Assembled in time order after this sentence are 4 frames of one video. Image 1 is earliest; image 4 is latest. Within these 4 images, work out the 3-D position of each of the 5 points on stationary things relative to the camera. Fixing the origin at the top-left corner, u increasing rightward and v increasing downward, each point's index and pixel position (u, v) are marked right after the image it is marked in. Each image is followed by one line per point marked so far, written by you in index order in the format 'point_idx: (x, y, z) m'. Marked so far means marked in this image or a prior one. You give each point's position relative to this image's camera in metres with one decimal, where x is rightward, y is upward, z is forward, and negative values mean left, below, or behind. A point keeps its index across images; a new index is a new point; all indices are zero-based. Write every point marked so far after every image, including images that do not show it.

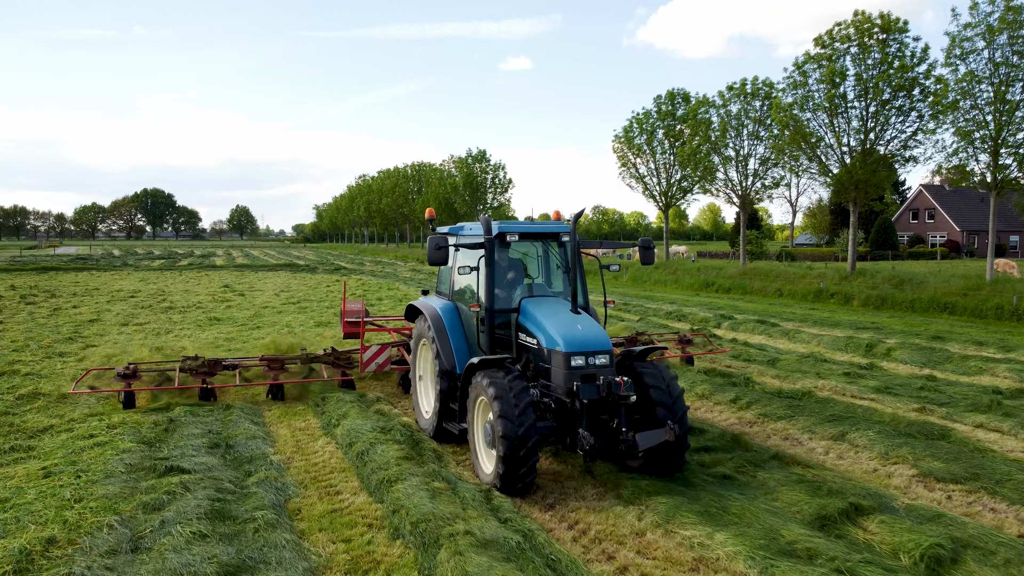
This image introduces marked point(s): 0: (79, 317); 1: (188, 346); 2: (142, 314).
0: (-9.2, -0.4, +13.7) m
1: (-5.7, -0.8, +11.1) m
2: (-8.3, -0.4, +14.4) m
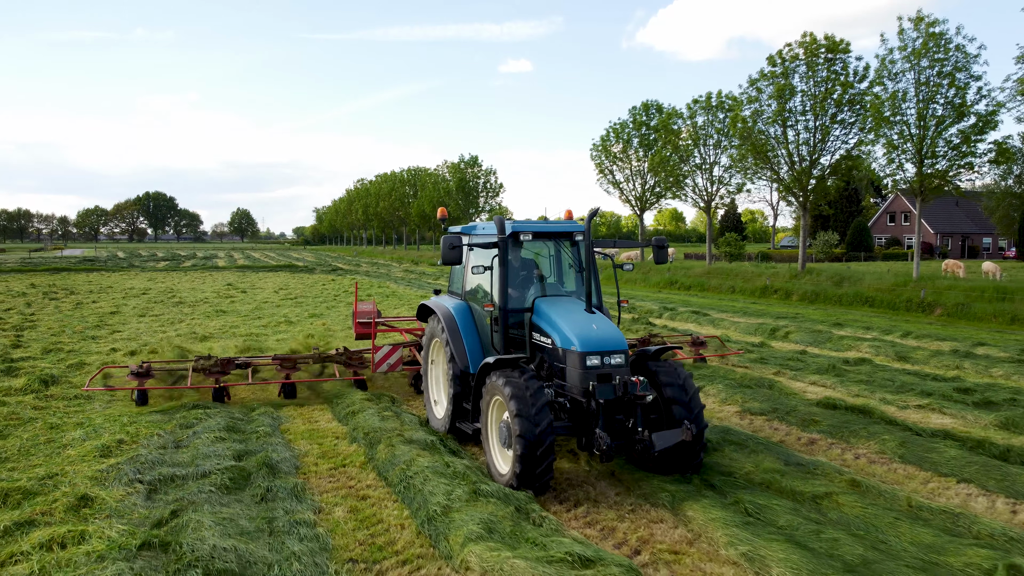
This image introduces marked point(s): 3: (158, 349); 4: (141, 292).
0: (-9.5, -0.4, +14.6) m
1: (-6.0, -0.7, +12.0) m
2: (-8.6, -0.4, +15.3) m
3: (-5.7, -0.8, +10.2) m
4: (-10.8, -0.1, +18.6) m
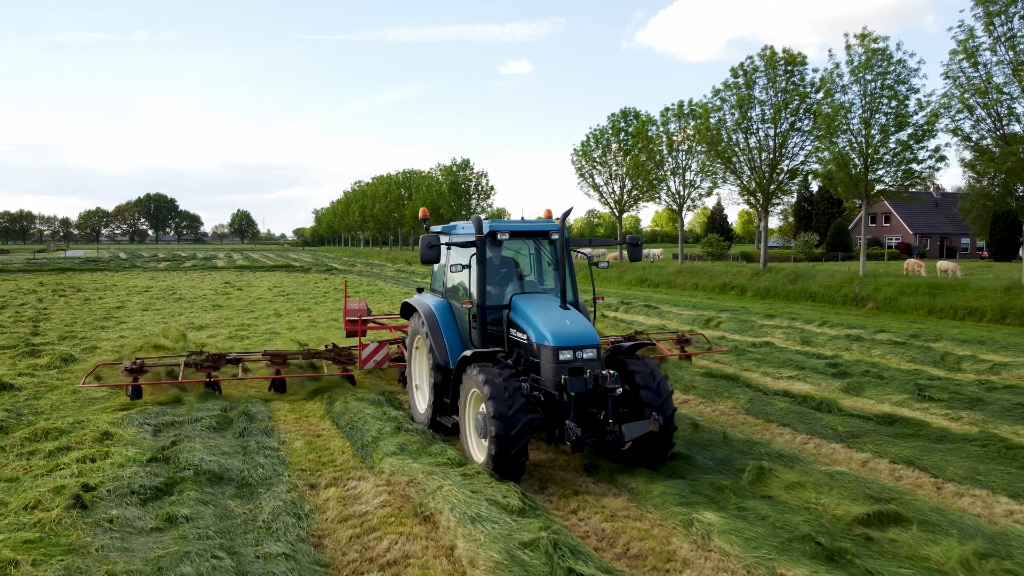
0: (-9.9, -0.4, +15.3) m
1: (-6.4, -0.7, +12.6) m
2: (-9.0, -0.4, +16.0) m
3: (-6.1, -0.8, +10.9) m
4: (-11.2, -0.1, +19.3) m
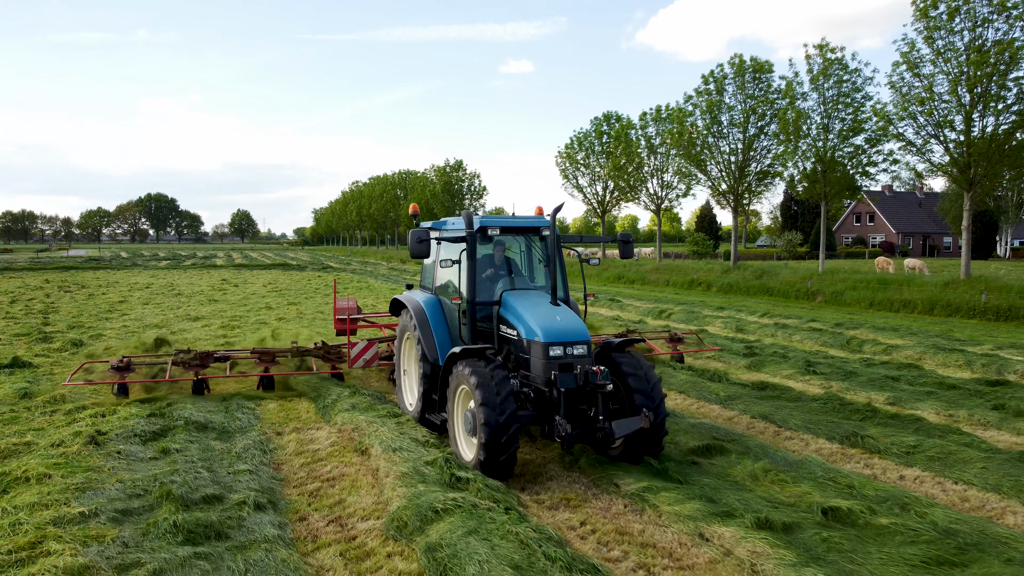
0: (-10.2, -0.3, +15.9) m
1: (-6.7, -0.6, +13.2) m
2: (-9.3, -0.3, +16.6) m
3: (-6.4, -0.7, +11.5) m
4: (-11.5, 0.0, +19.9) m
